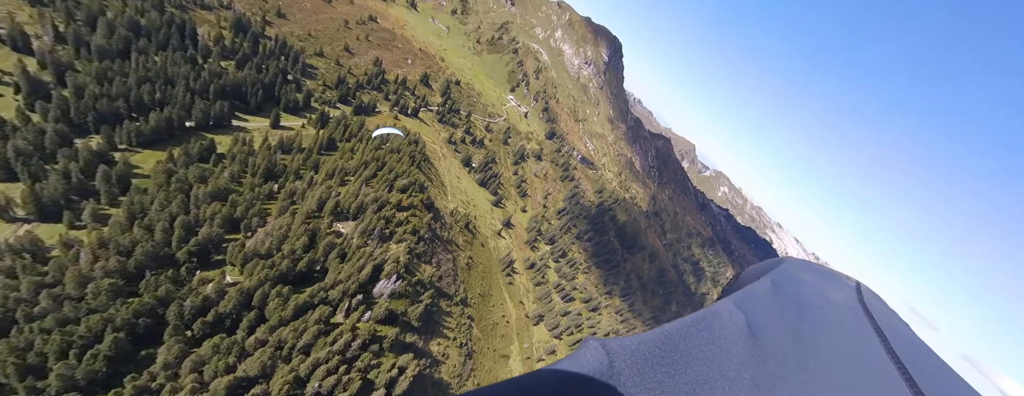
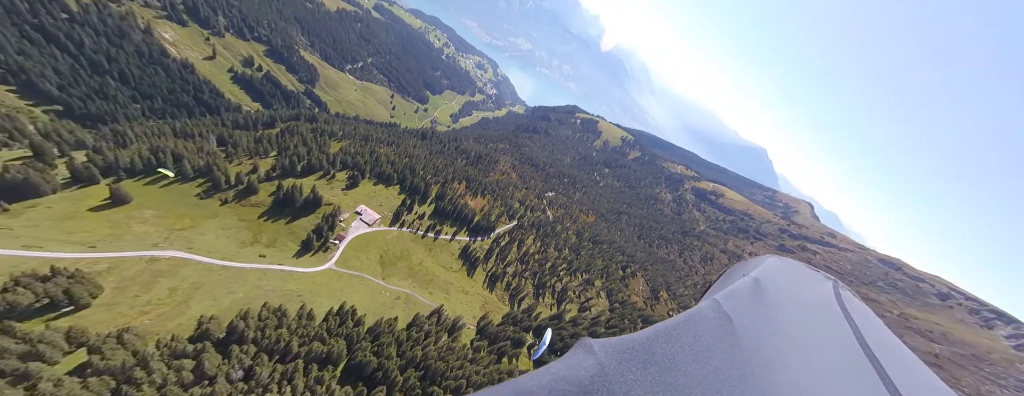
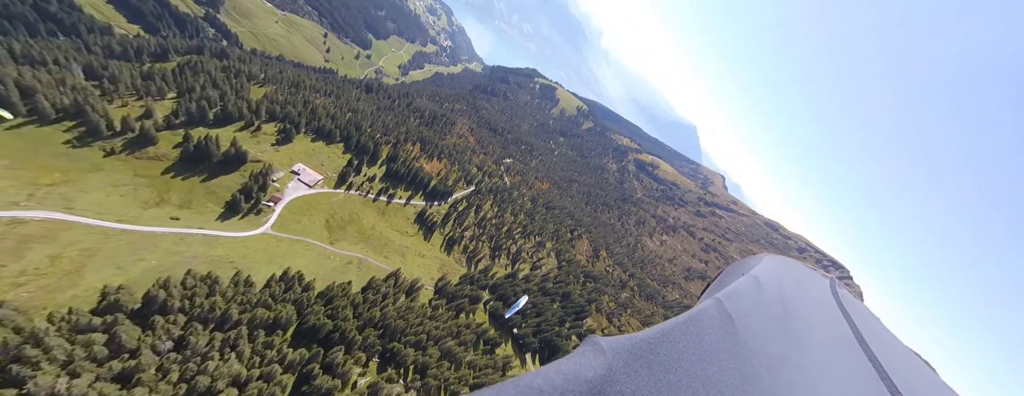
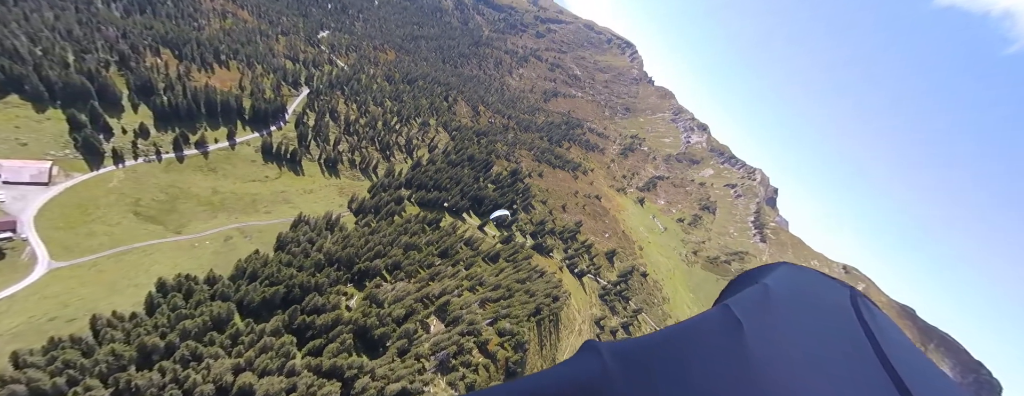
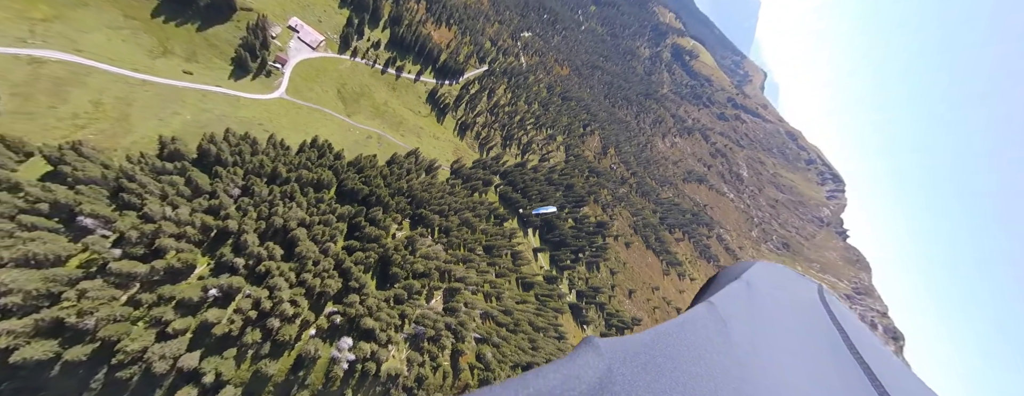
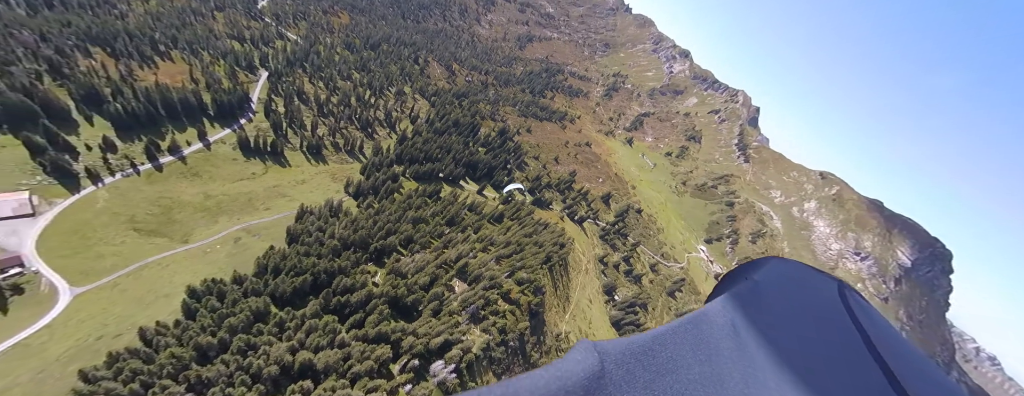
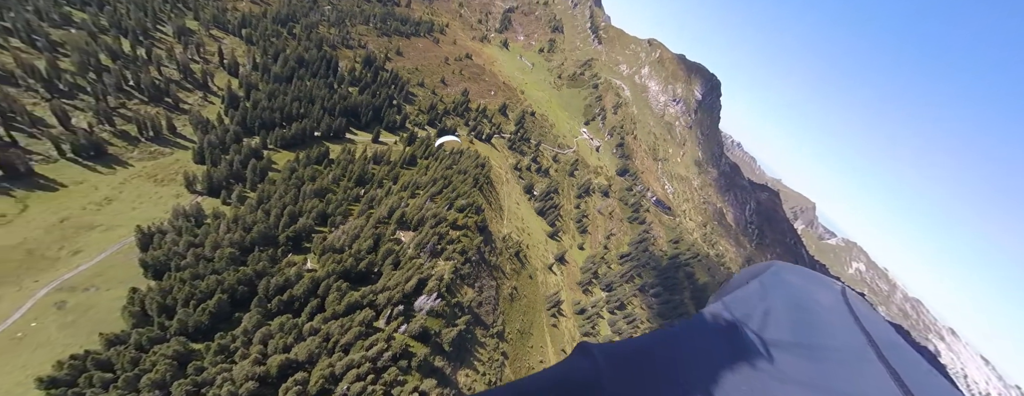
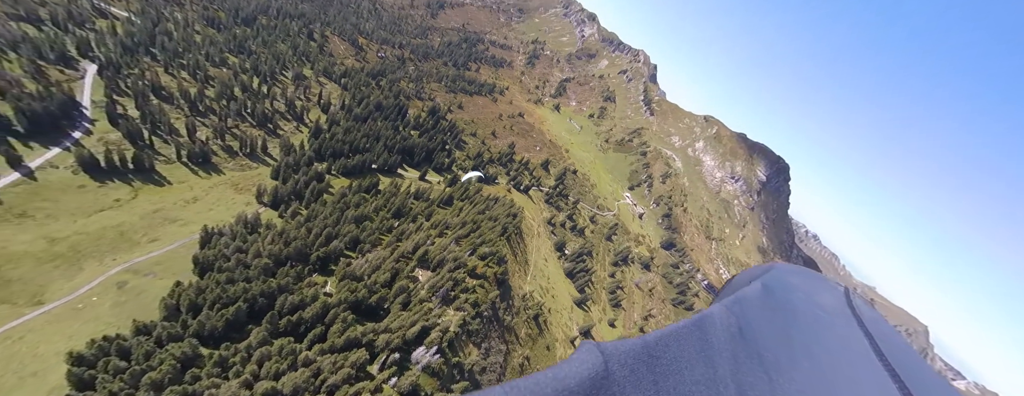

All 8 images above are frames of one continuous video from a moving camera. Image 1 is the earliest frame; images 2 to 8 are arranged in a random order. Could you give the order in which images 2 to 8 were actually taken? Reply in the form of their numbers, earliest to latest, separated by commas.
7, 8, 6, 4, 5, 3, 2
